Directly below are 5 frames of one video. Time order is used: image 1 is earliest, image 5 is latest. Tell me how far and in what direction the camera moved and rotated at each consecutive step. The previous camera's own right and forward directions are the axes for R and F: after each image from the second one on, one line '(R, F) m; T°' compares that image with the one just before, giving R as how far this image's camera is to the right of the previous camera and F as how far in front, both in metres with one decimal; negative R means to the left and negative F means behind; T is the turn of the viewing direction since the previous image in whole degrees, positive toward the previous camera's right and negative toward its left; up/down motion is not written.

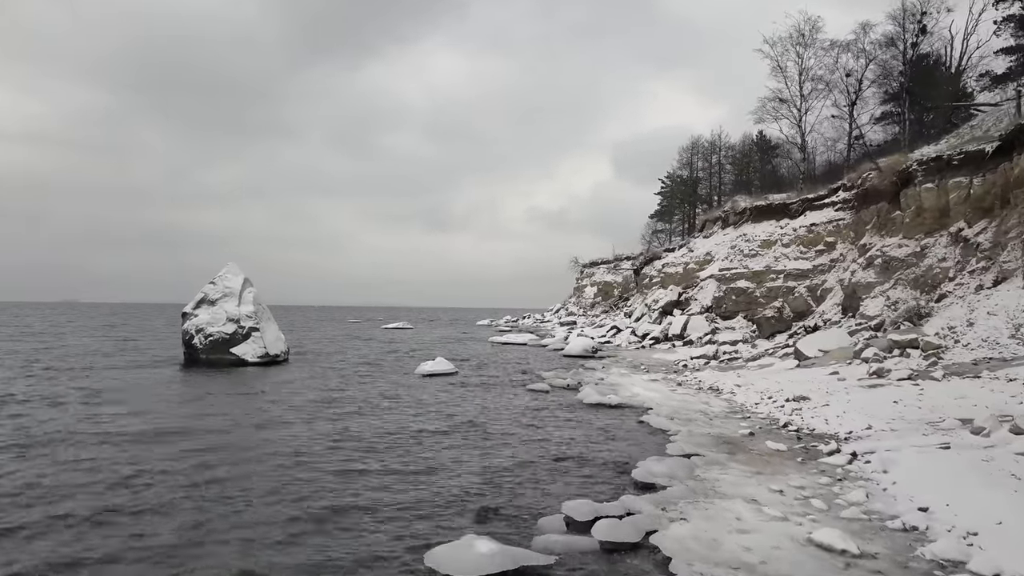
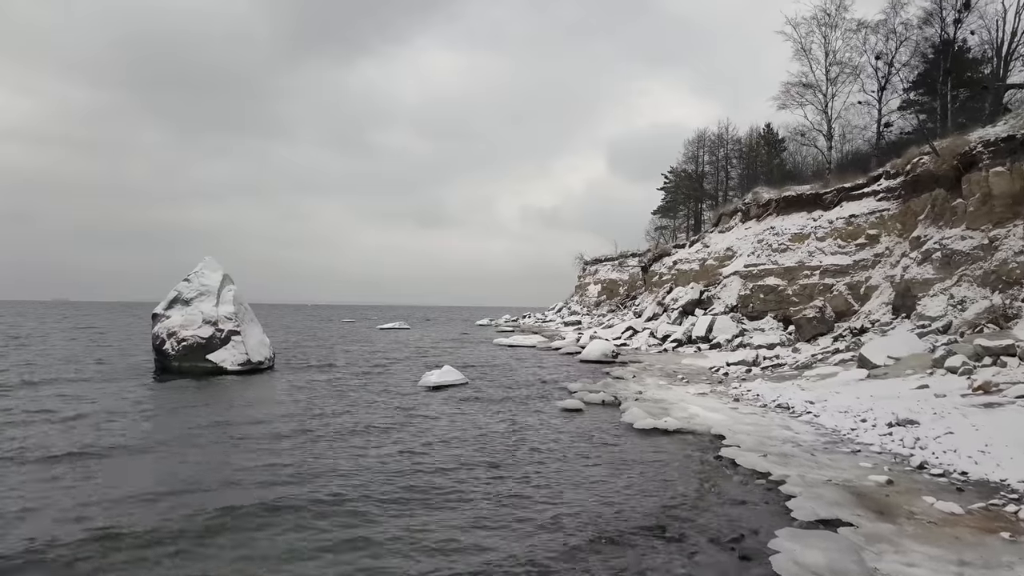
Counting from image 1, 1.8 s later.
(-0.7, +2.3) m; +1°
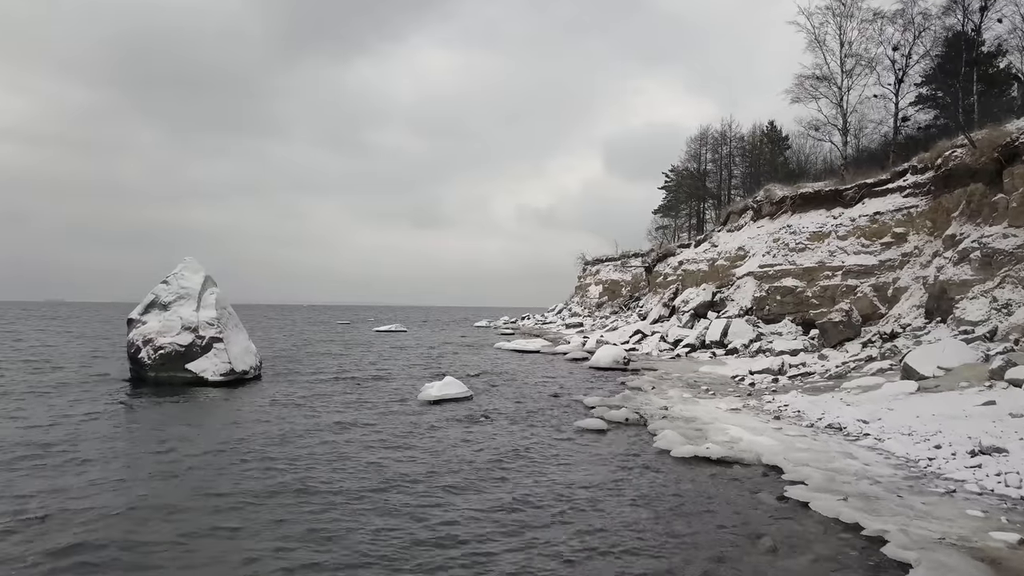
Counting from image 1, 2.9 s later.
(-0.3, +1.4) m; 0°
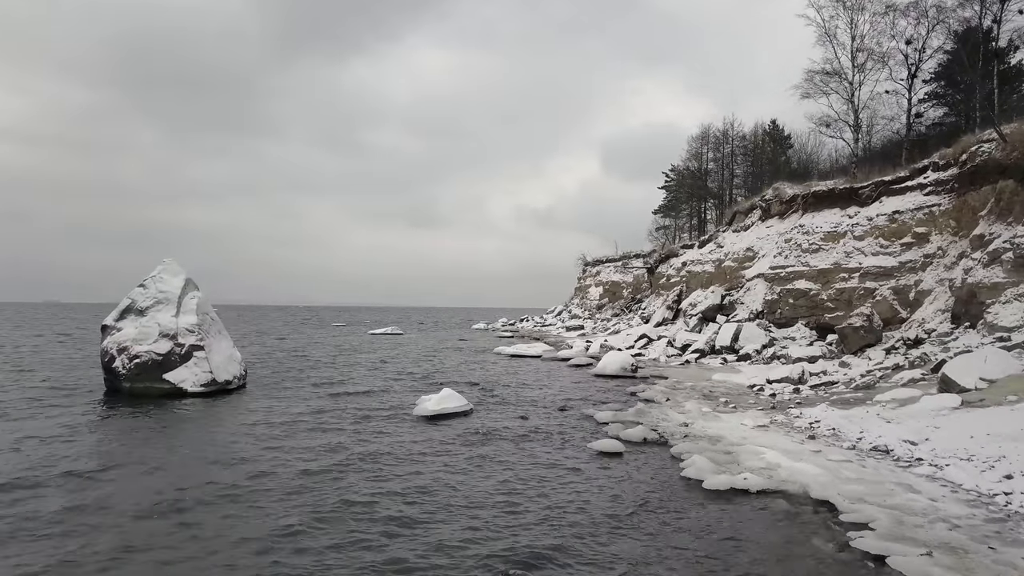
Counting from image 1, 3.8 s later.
(-0.2, +1.1) m; 0°
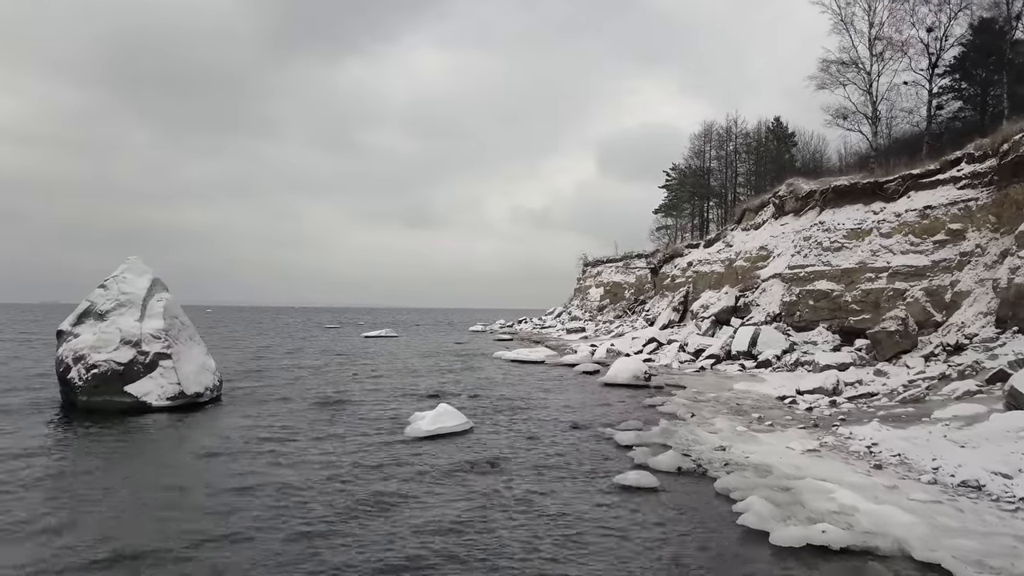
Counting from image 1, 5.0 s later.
(-0.2, +1.6) m; 0°
